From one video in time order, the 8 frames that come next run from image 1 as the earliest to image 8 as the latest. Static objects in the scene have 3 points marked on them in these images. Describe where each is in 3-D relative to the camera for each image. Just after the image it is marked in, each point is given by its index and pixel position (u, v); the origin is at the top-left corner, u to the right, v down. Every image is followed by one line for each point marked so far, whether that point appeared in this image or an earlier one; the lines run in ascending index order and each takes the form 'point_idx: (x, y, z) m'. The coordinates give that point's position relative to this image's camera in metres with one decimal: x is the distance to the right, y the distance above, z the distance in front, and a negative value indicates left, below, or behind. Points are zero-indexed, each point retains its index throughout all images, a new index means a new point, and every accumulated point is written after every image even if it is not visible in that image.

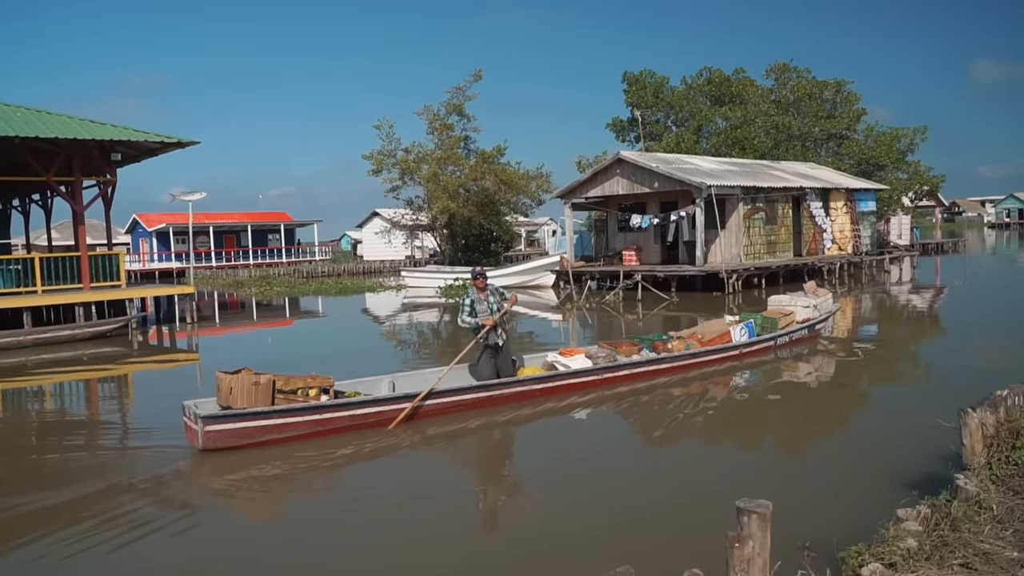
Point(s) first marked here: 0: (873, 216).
0: (+8.8, +1.9, +19.5) m
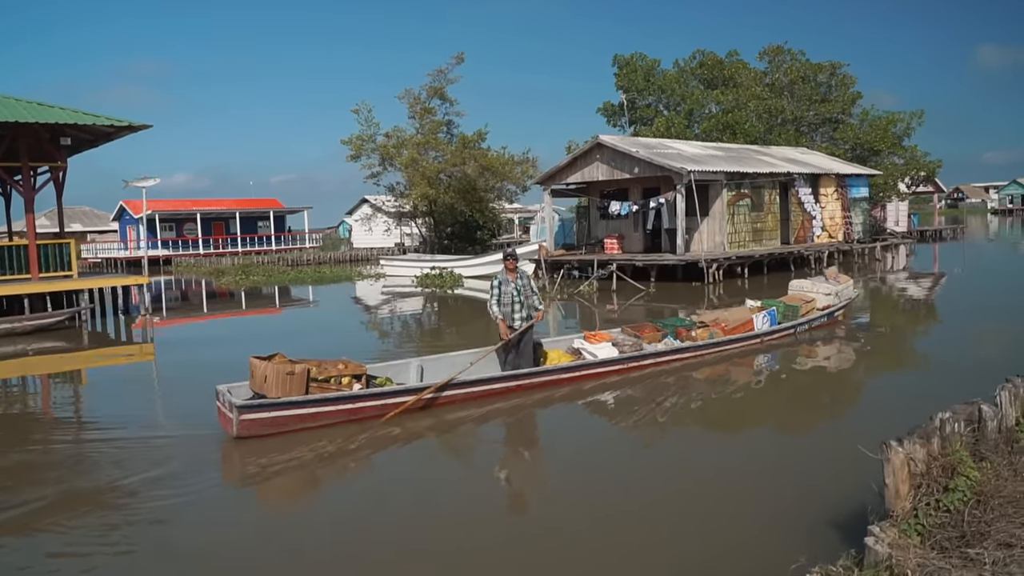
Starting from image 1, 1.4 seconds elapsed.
0: (+8.5, +2.2, +19.1) m
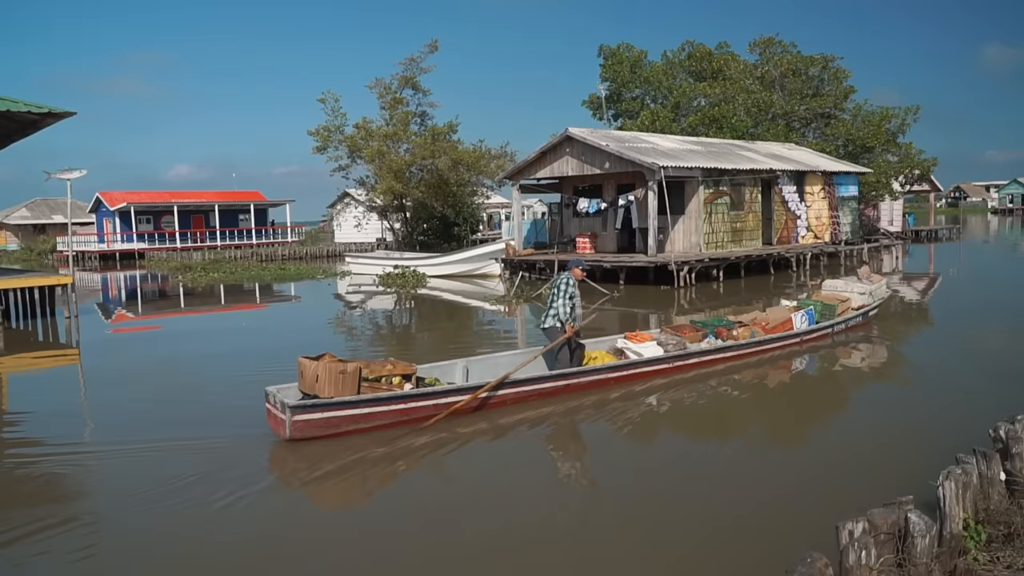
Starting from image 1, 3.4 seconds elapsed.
0: (+8.1, +2.1, +18.5) m
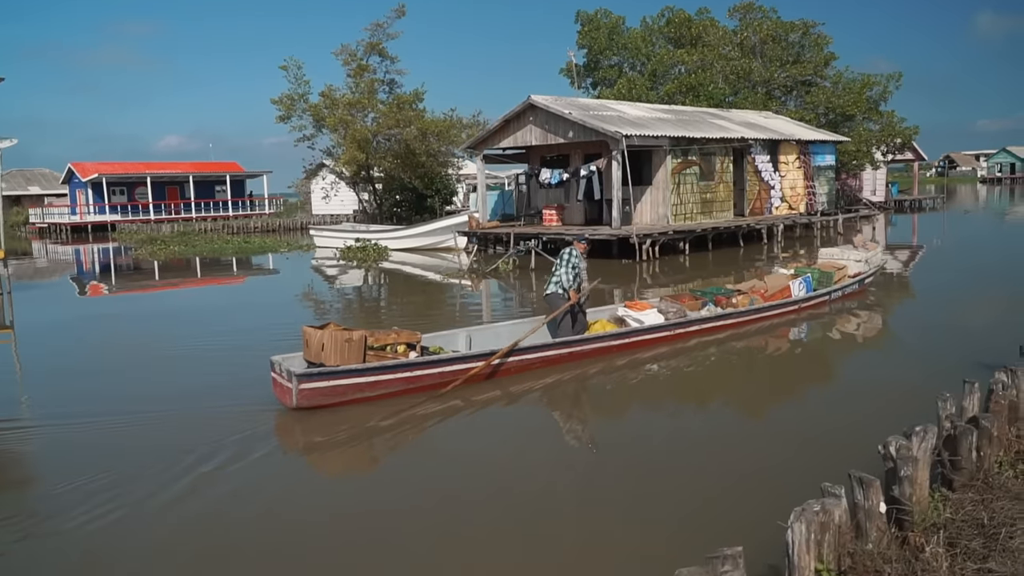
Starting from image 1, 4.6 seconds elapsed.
0: (+7.6, +2.8, +18.3) m
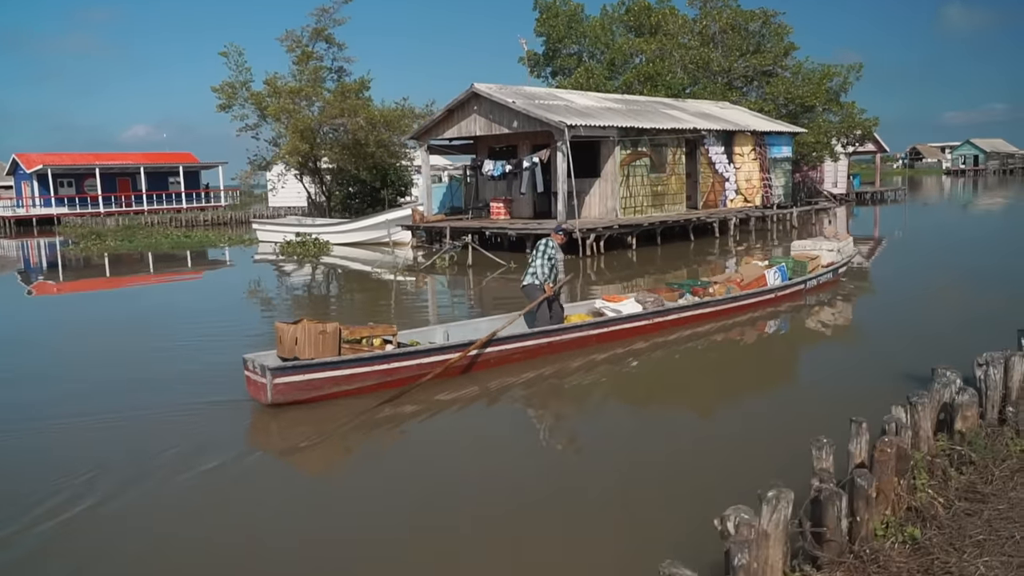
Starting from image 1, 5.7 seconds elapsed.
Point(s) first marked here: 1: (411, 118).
0: (+6.6, +3.0, +18.1) m
1: (-2.7, +4.4, +19.8) m
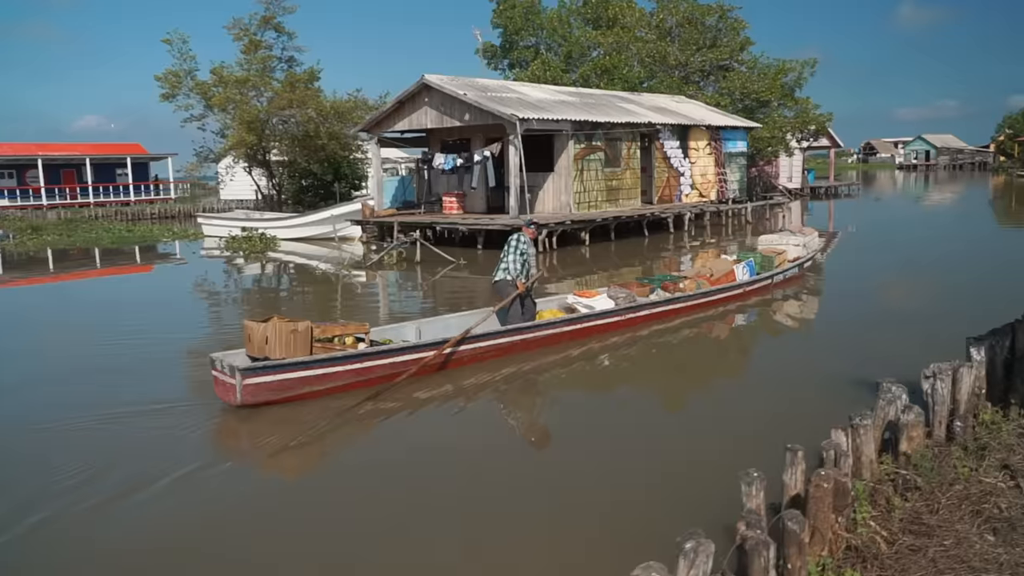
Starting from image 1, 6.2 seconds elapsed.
0: (+5.6, +3.1, +18.2) m
1: (-3.8, +4.5, +19.5) m
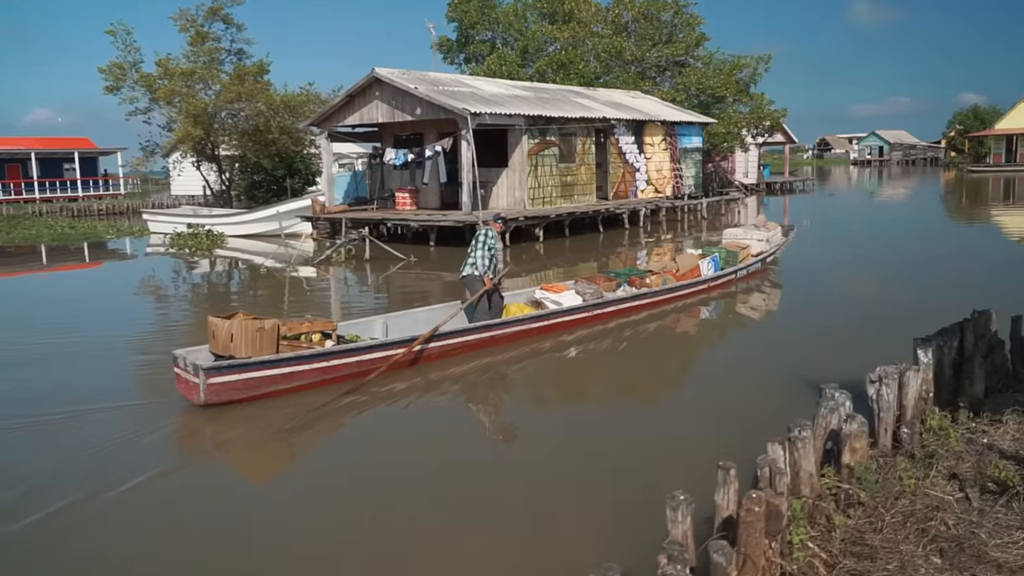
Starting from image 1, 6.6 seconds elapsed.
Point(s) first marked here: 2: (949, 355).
0: (+4.6, +3.3, +18.4) m
1: (-4.8, +4.6, +19.2) m
2: (+3.0, -0.5, +5.3) m
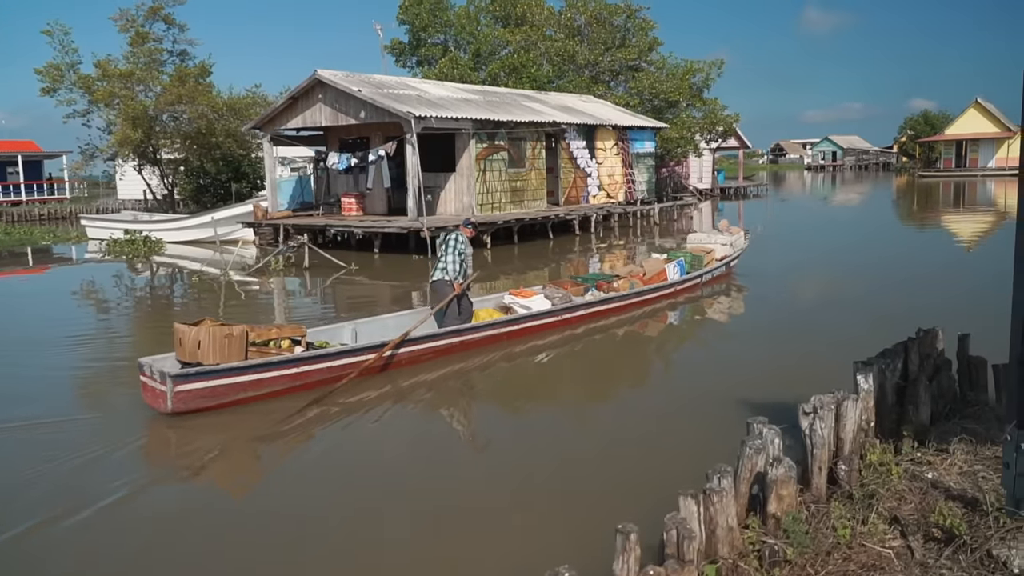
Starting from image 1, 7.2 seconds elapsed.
0: (+3.6, +3.2, +18.4) m
1: (-5.9, +4.4, +18.8) m
2: (+2.6, -0.6, +5.3) m
